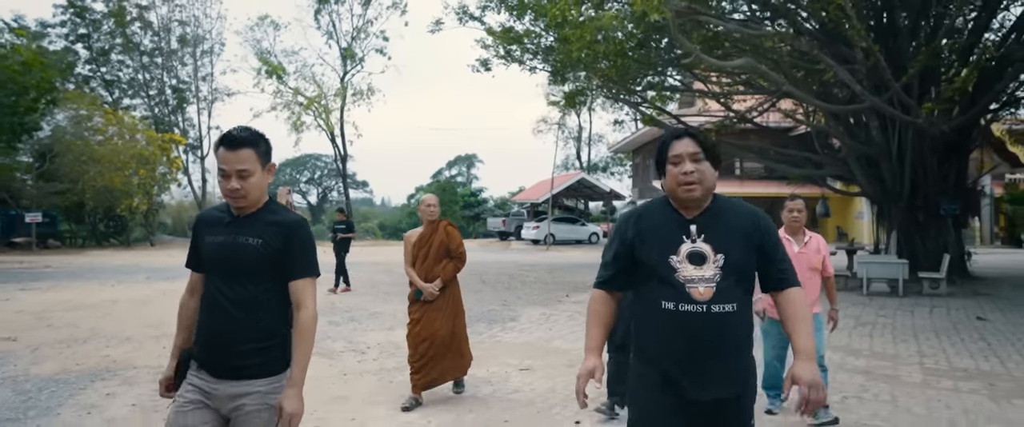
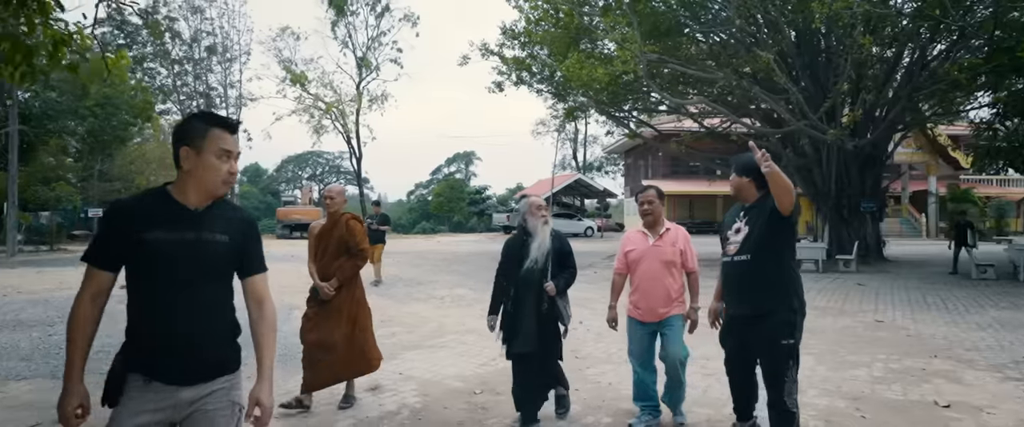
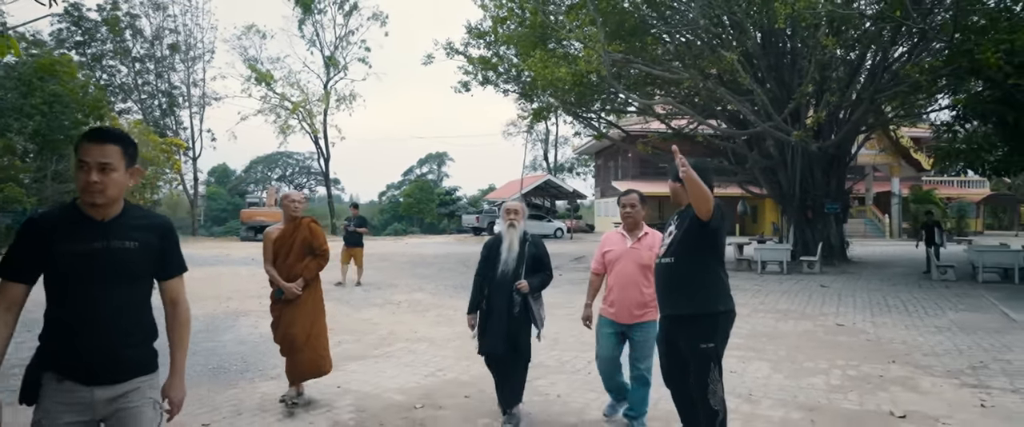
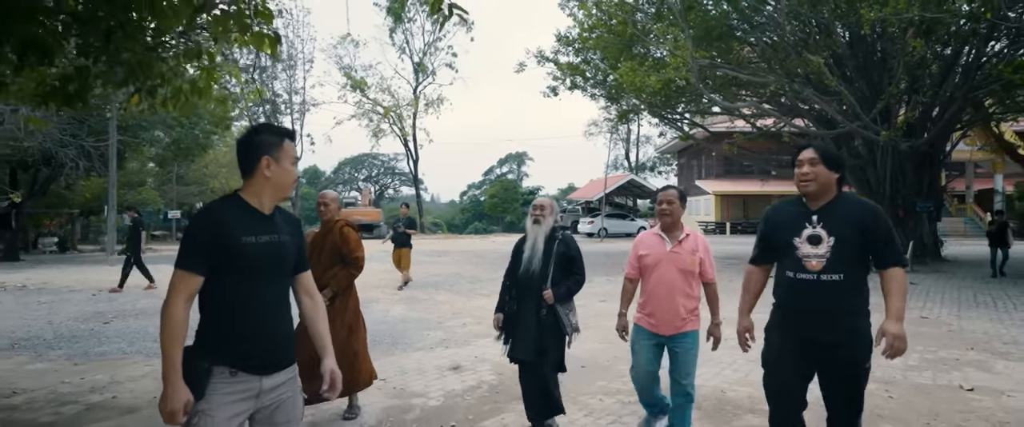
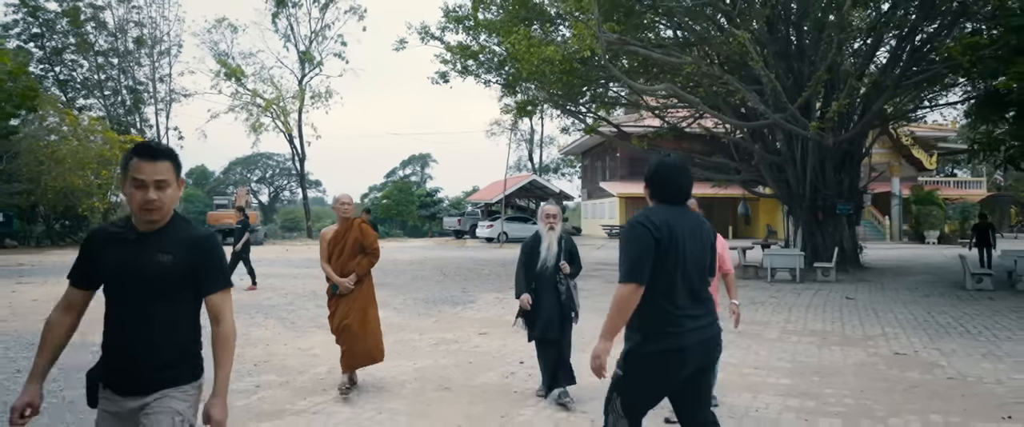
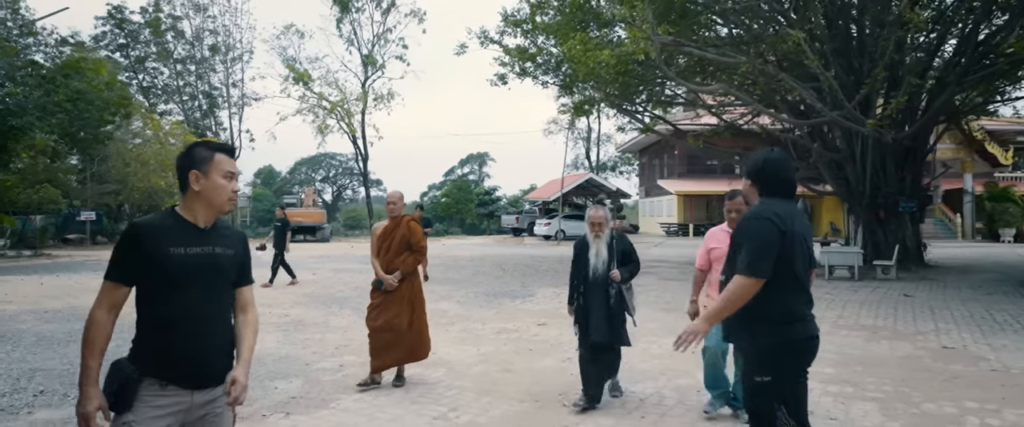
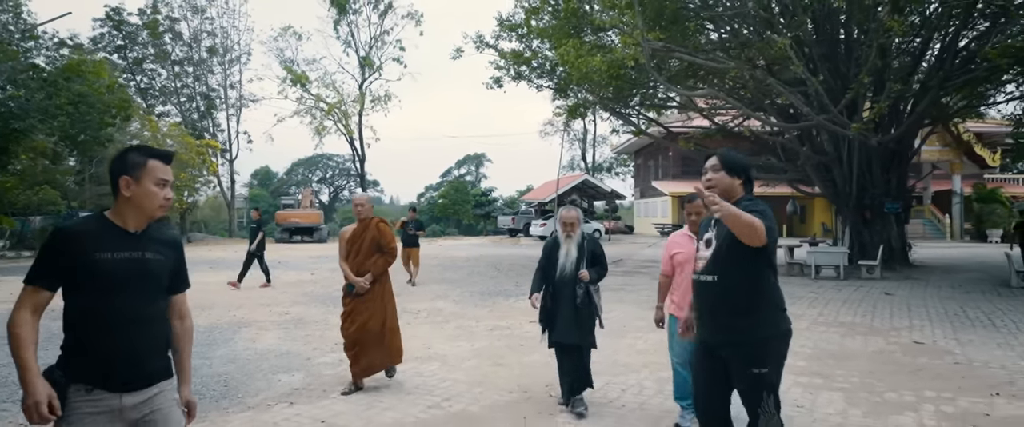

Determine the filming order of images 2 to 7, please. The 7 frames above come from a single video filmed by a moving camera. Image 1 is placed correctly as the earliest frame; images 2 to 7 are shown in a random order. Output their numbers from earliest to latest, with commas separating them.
5, 6, 7, 3, 2, 4
